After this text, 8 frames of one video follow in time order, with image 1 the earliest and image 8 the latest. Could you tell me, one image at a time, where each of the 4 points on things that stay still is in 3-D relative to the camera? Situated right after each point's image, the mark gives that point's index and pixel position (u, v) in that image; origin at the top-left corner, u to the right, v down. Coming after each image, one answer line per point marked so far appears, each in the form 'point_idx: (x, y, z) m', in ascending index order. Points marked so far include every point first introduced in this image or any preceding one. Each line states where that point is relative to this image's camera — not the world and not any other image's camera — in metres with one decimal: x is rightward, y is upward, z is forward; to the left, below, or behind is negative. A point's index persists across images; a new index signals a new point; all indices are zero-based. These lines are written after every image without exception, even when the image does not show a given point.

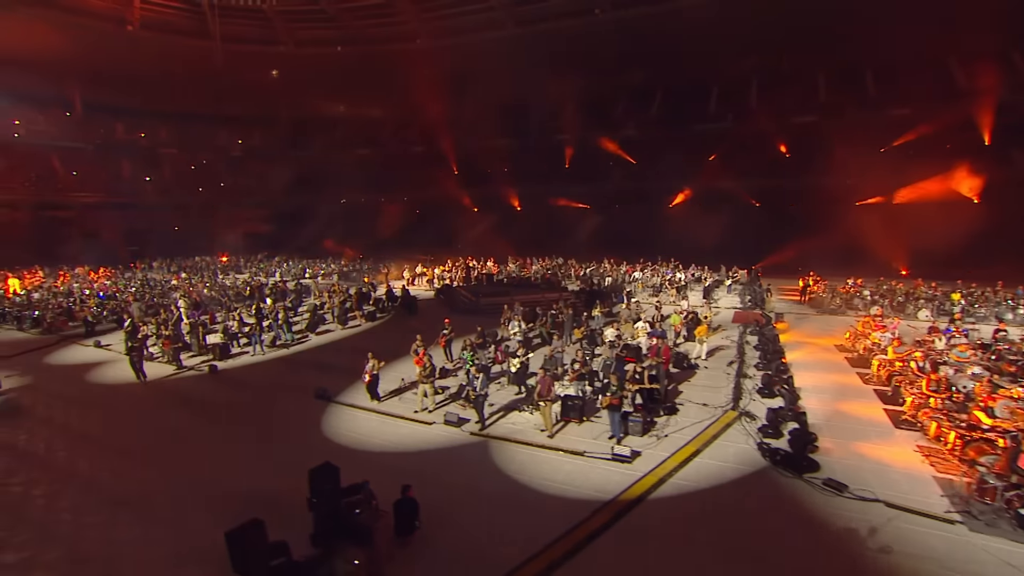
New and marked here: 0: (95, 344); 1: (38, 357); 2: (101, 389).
0: (-13.0, -1.8, +16.3) m
1: (-13.5, -2.0, +15.0) m
2: (-9.5, -2.5, +12.5) m
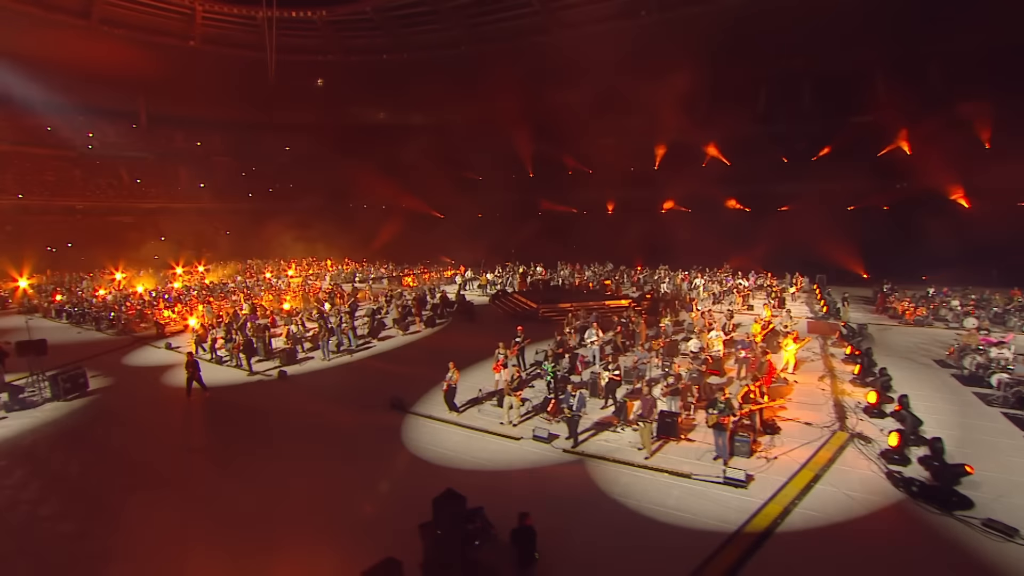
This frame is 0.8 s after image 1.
0: (-11.1, -1.9, +16.9) m
1: (-11.8, -2.1, +15.7) m
2: (-7.9, -2.6, +12.9) m
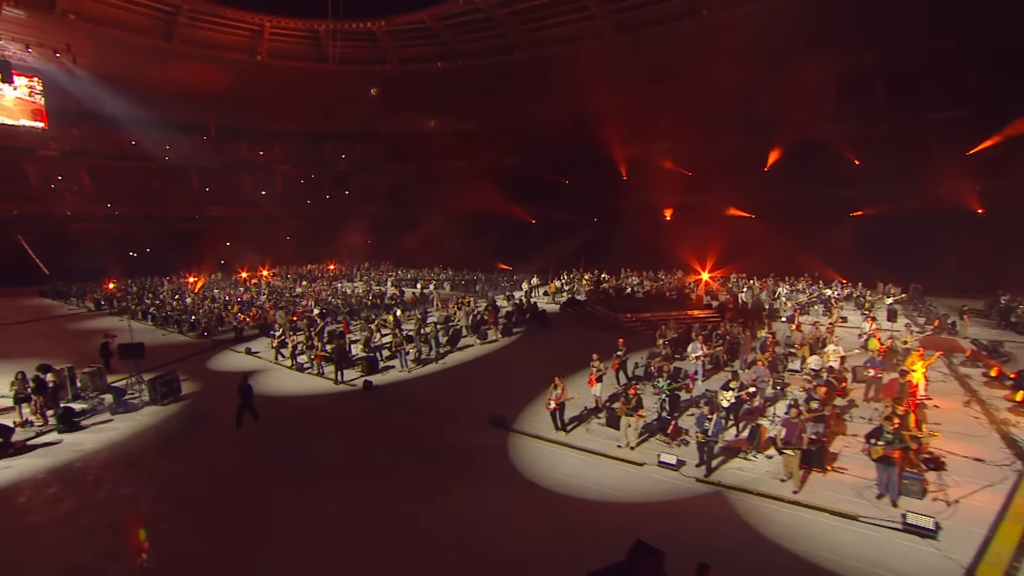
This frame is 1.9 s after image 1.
0: (-8.7, -2.1, +17.3) m
1: (-9.5, -2.2, +16.1) m
2: (-5.9, -2.8, +13.0) m
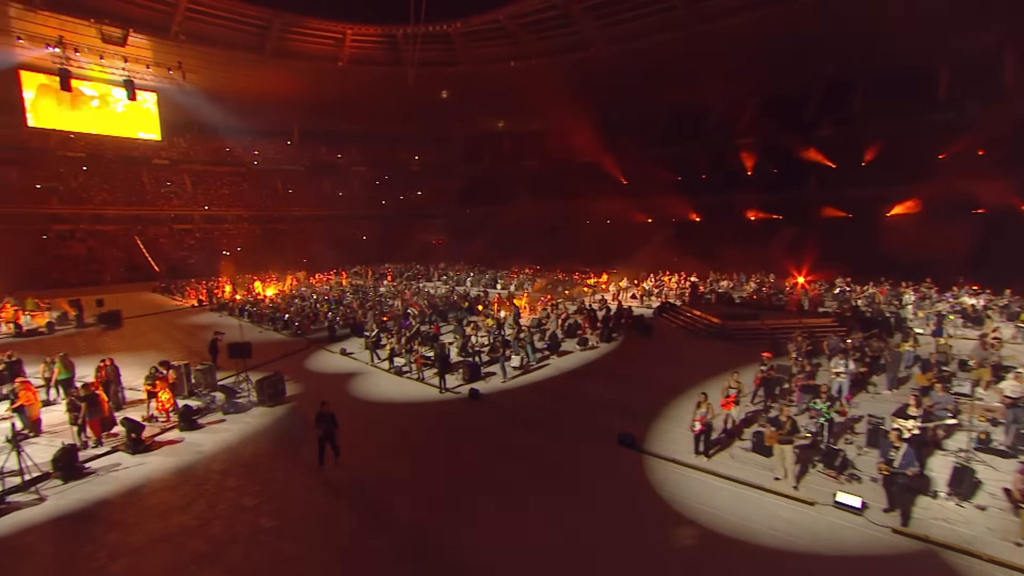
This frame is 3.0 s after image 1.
0: (-5.6, -2.1, +17.4) m
1: (-6.5, -2.2, +16.3) m
2: (-3.3, -2.8, +12.8) m
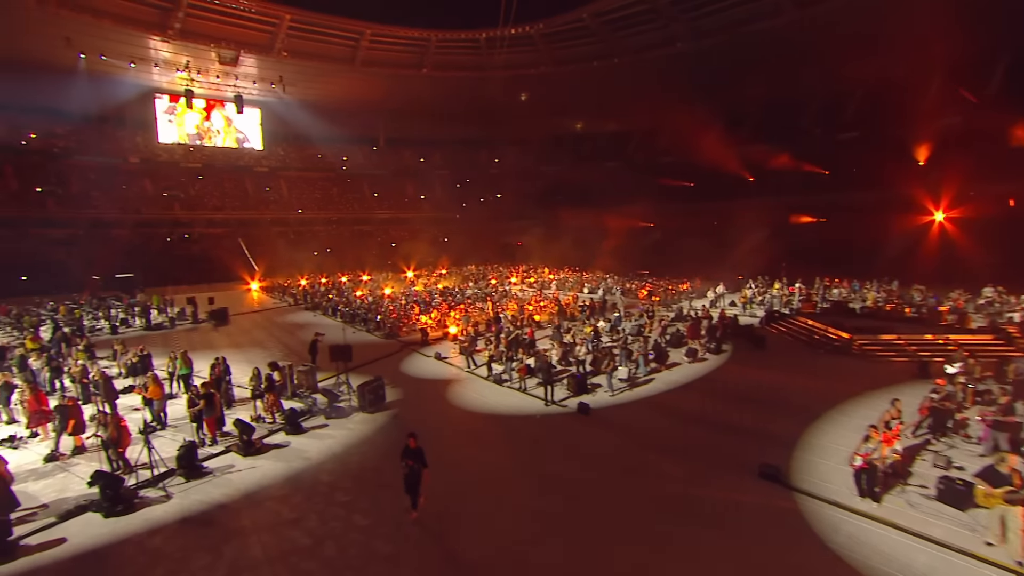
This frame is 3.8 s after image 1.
0: (-2.5, -2.2, +17.1) m
1: (-3.5, -2.3, +16.1) m
2: (-0.9, -2.9, +12.2) m
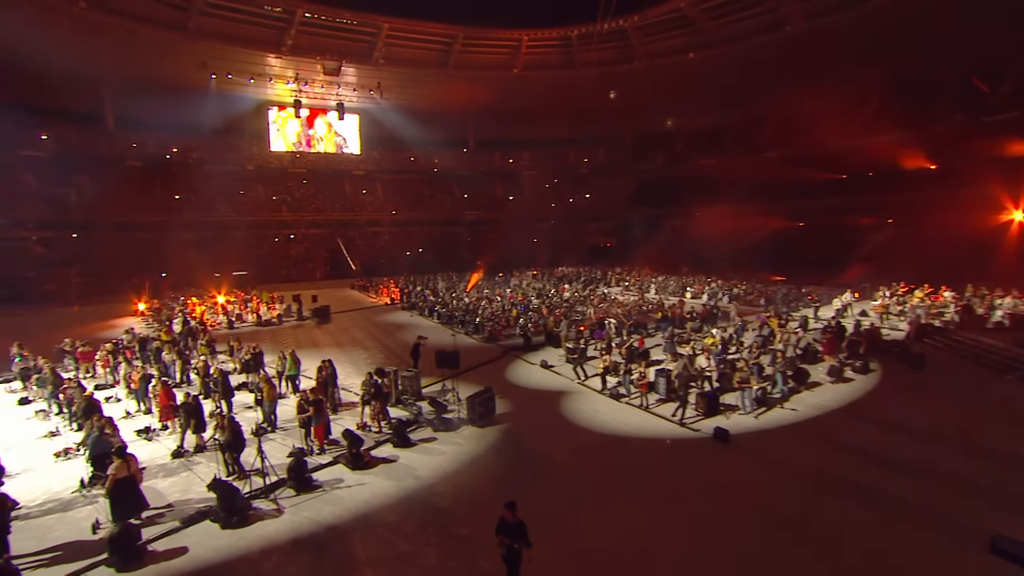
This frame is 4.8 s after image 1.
0: (+0.9, -2.3, +15.9) m
1: (-0.3, -2.4, +15.1) m
2: (+1.7, -3.0, +10.8) m
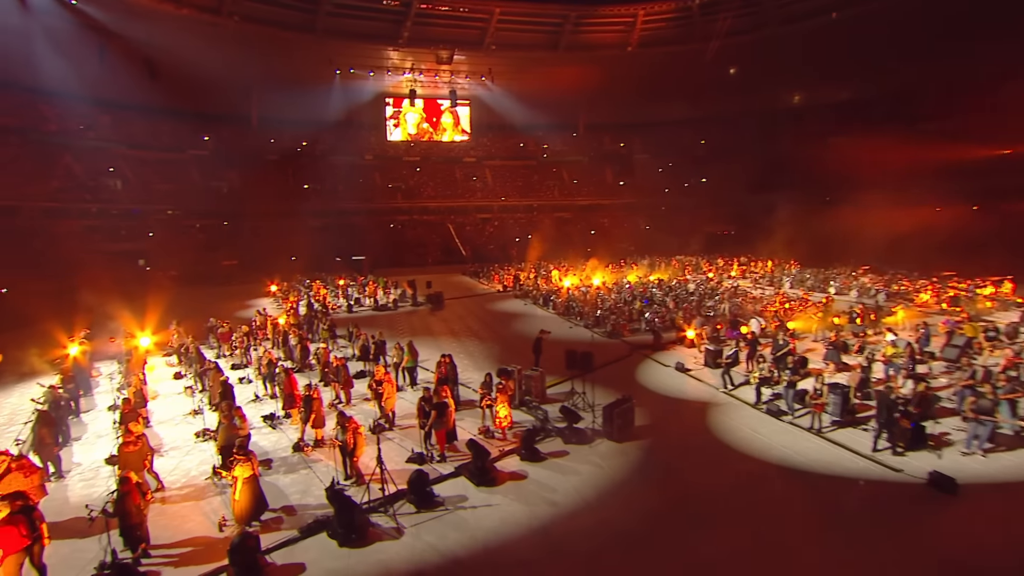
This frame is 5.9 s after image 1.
0: (+4.4, -2.1, +13.9) m
1: (+3.1, -2.1, +13.4) m
2: (+4.2, -2.9, +8.8) m
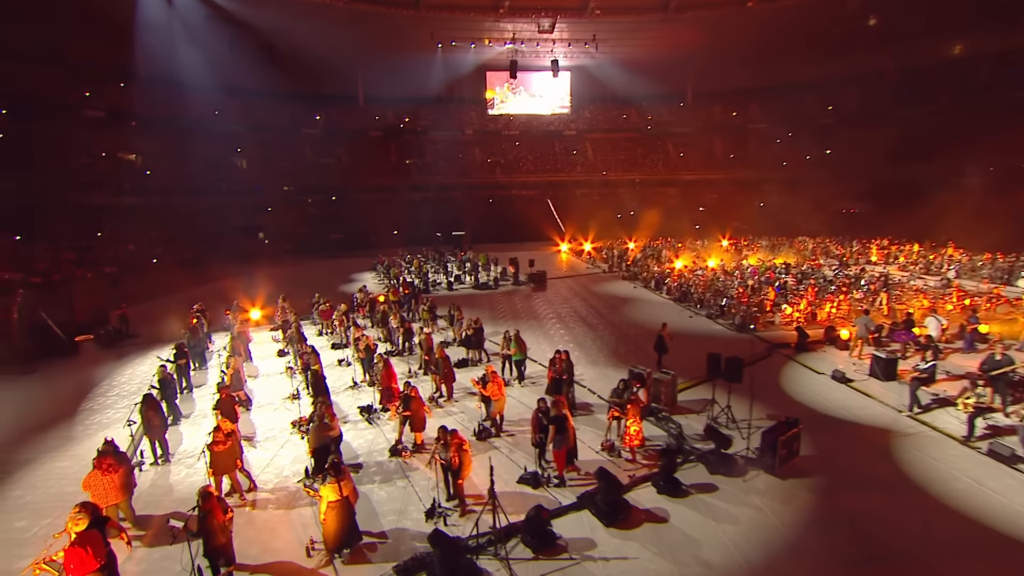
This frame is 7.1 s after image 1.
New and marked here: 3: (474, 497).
0: (+7.1, -1.9, +11.3) m
1: (+5.7, -1.9, +11.0) m
2: (+6.0, -3.0, +6.3) m
3: (-0.5, -2.9, +7.3) m
